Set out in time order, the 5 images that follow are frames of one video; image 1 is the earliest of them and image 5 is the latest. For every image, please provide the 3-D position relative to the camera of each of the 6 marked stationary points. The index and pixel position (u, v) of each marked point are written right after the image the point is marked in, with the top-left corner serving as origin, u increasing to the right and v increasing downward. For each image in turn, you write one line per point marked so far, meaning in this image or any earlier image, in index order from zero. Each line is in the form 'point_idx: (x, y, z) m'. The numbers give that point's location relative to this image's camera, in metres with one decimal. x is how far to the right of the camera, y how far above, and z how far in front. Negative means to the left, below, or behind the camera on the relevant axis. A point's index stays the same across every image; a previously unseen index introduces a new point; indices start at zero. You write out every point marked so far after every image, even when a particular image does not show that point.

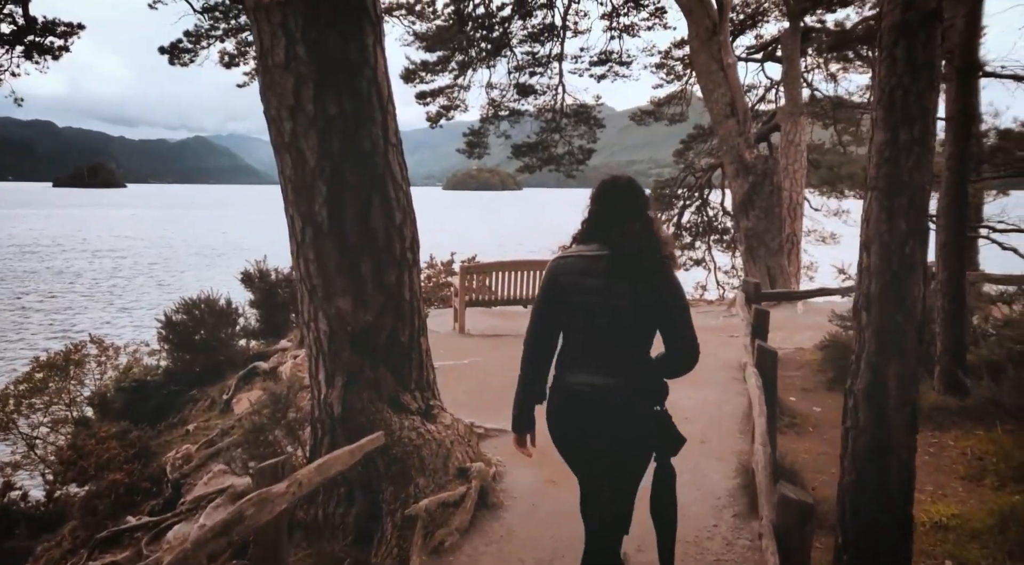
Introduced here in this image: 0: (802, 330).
0: (+3.9, -0.6, +9.1) m
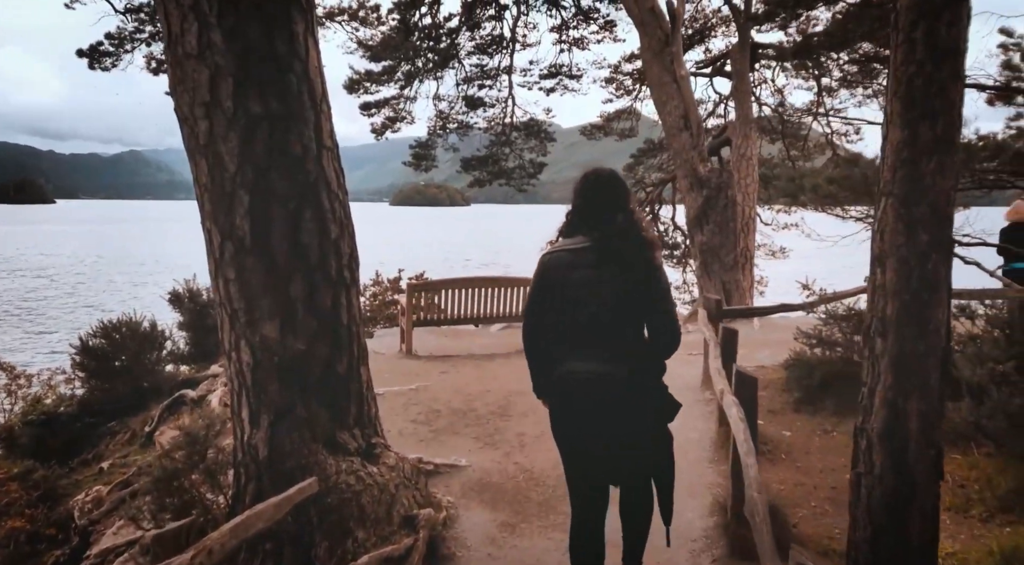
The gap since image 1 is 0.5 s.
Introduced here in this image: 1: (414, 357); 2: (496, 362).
0: (+3.3, -0.8, +8.9) m
1: (-1.4, -1.1, +9.7) m
2: (-0.2, -1.1, +9.4) m
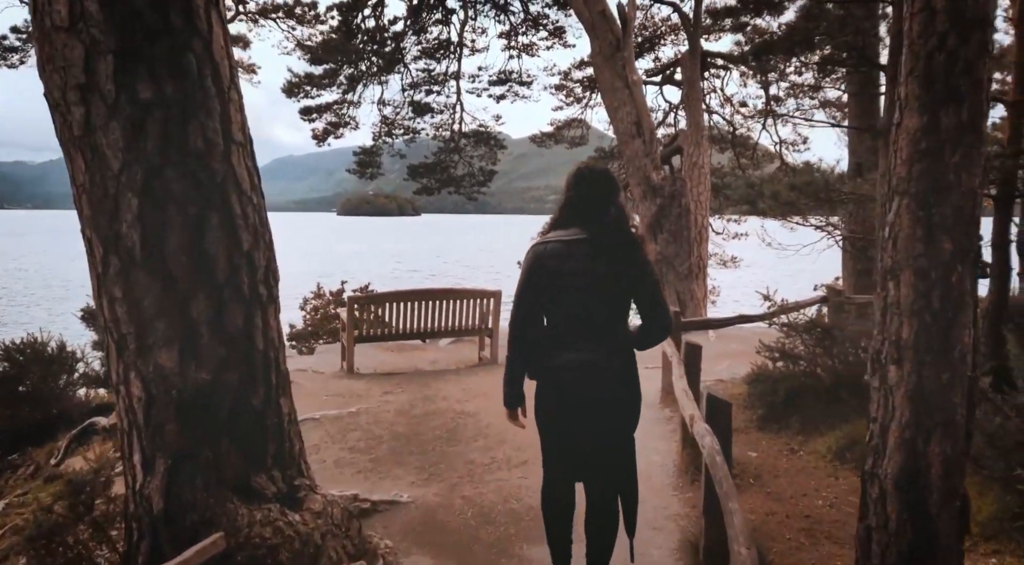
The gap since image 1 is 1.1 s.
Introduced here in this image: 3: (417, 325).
0: (+2.6, -1.0, +8.6) m
1: (-2.1, -1.2, +9.1) m
2: (-0.9, -1.3, +8.8) m
3: (-1.4, -0.6, +9.6) m
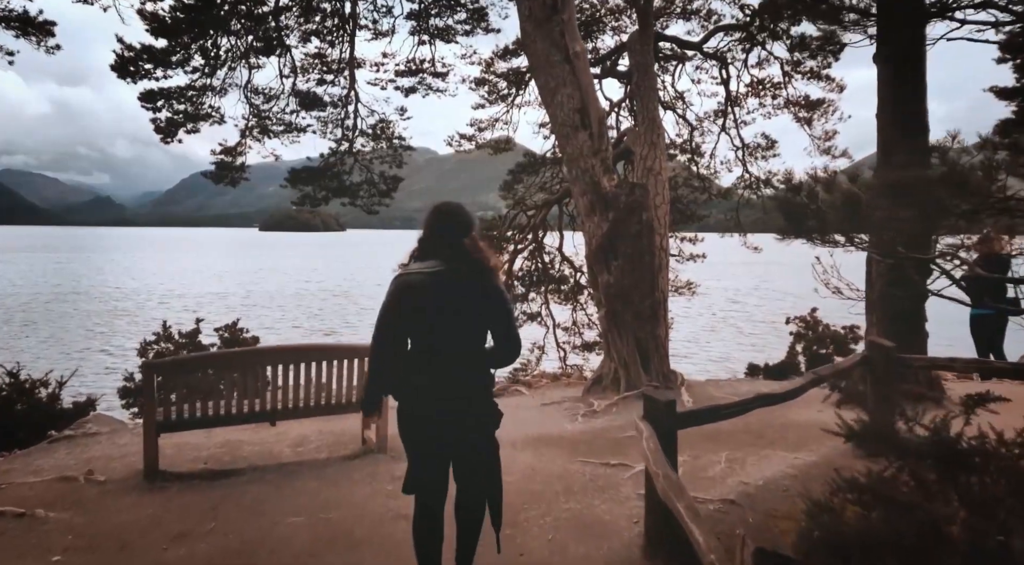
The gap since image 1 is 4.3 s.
0: (+1.7, -1.4, +5.9) m
1: (-3.1, -1.7, +5.9) m
2: (-1.8, -1.7, +5.7) m
3: (-2.4, -1.1, +6.4) m
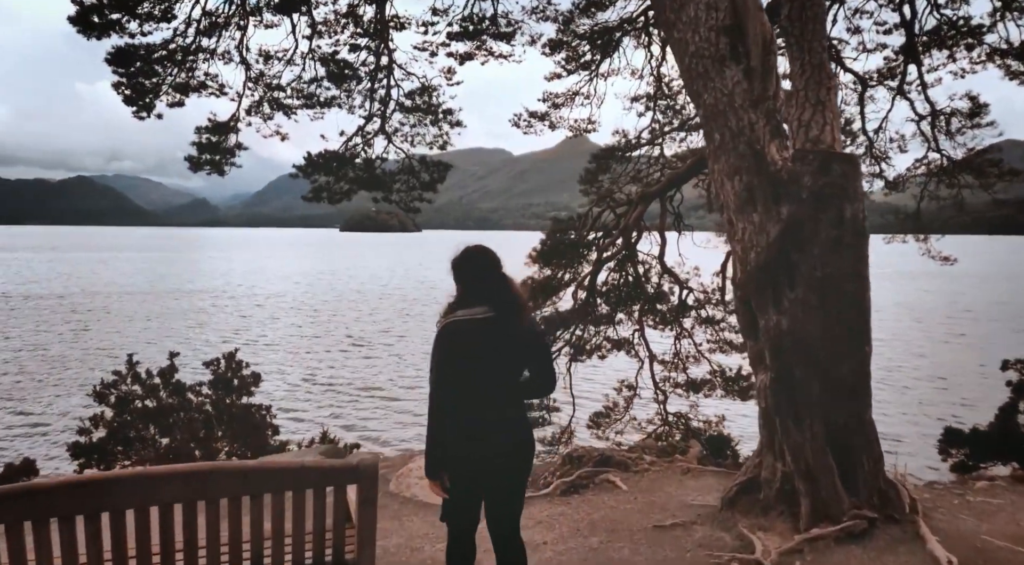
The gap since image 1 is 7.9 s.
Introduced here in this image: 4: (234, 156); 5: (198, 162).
0: (+2.1, -1.7, +2.4) m
1: (-2.6, -2.0, +2.9) m
2: (-1.4, -2.0, +2.6) m
3: (-1.9, -1.4, +3.4) m
4: (-3.4, +1.5, +8.1) m
5: (-3.8, +1.5, +8.3) m
